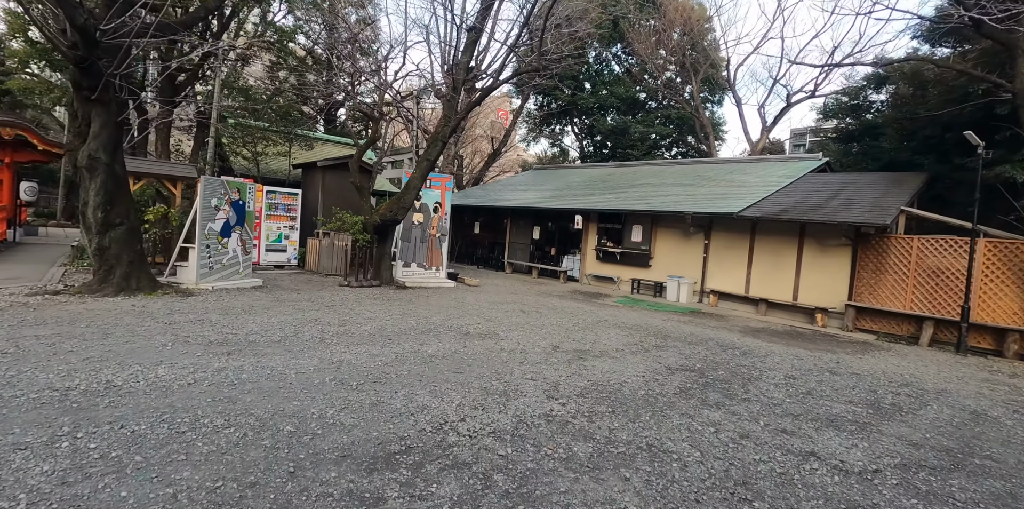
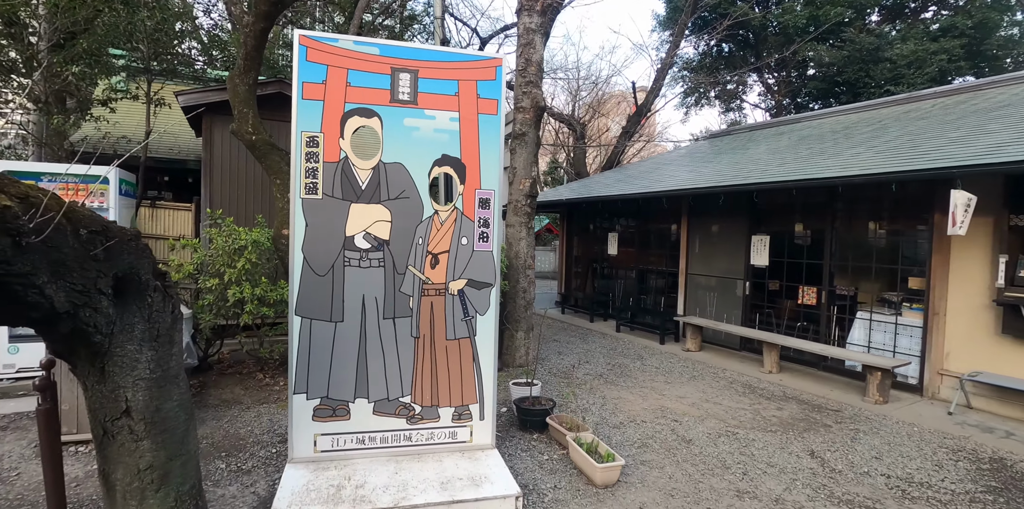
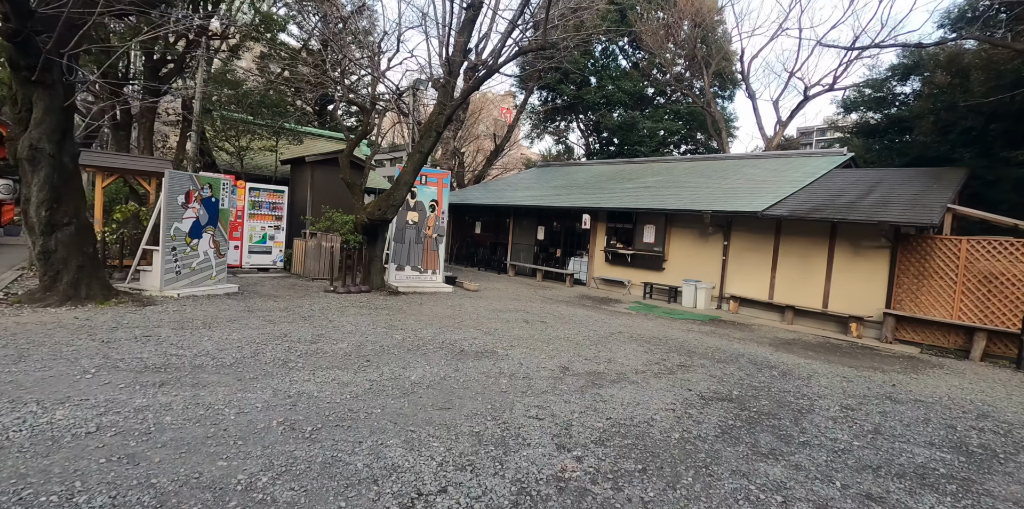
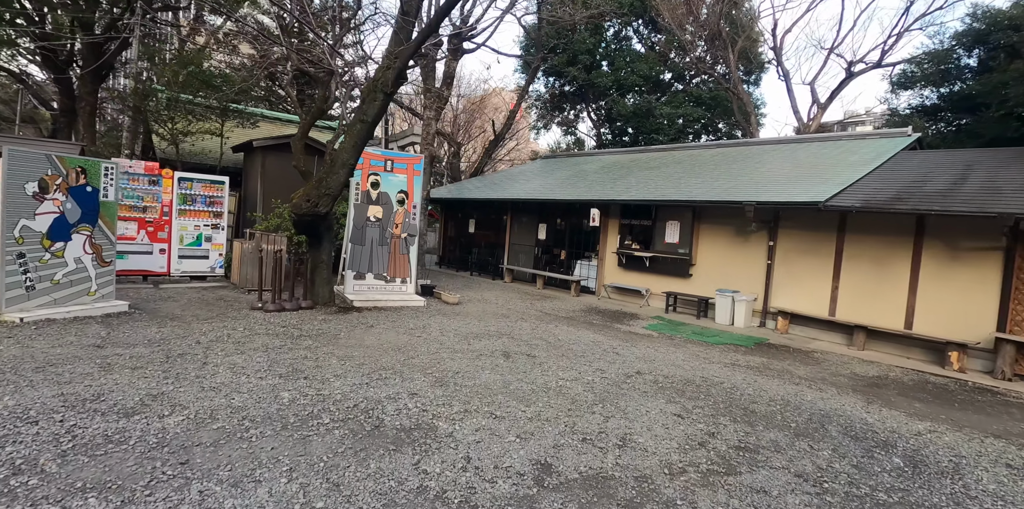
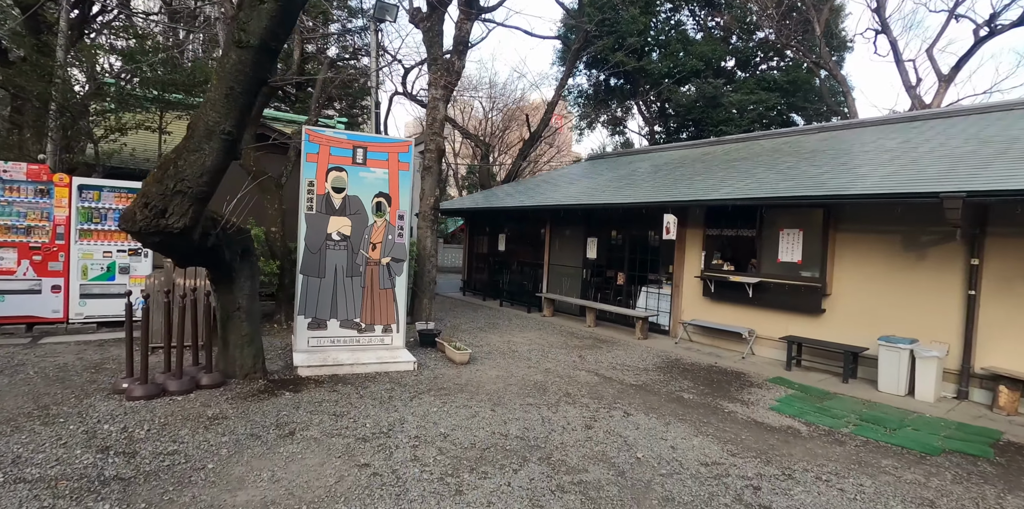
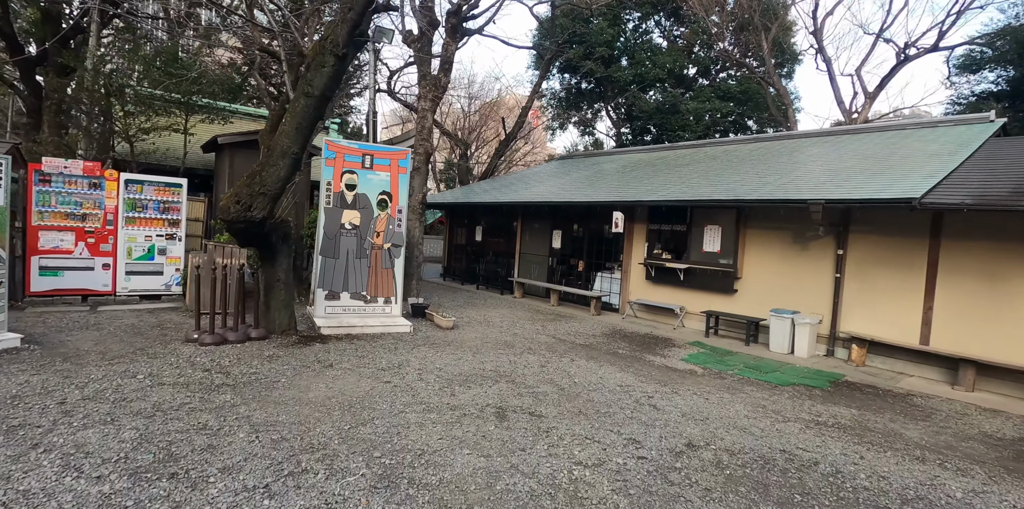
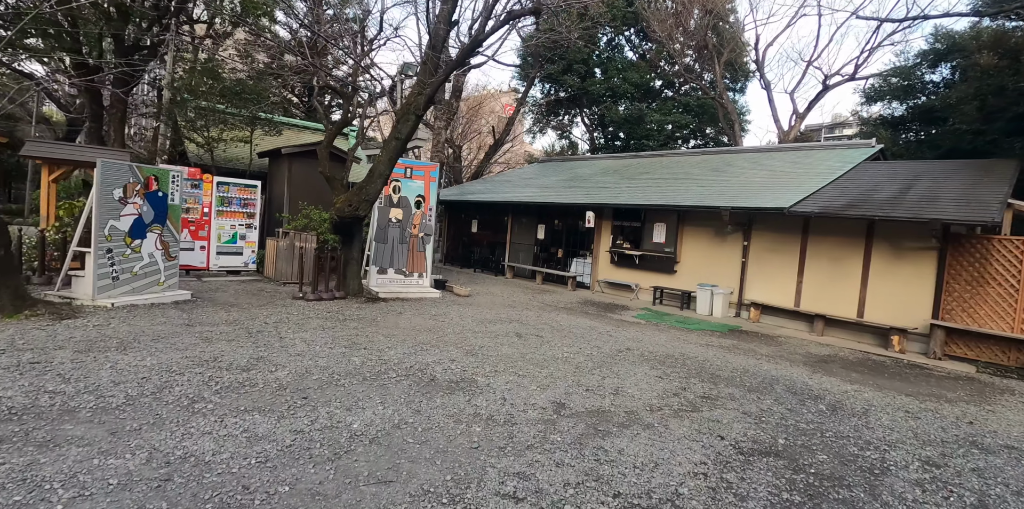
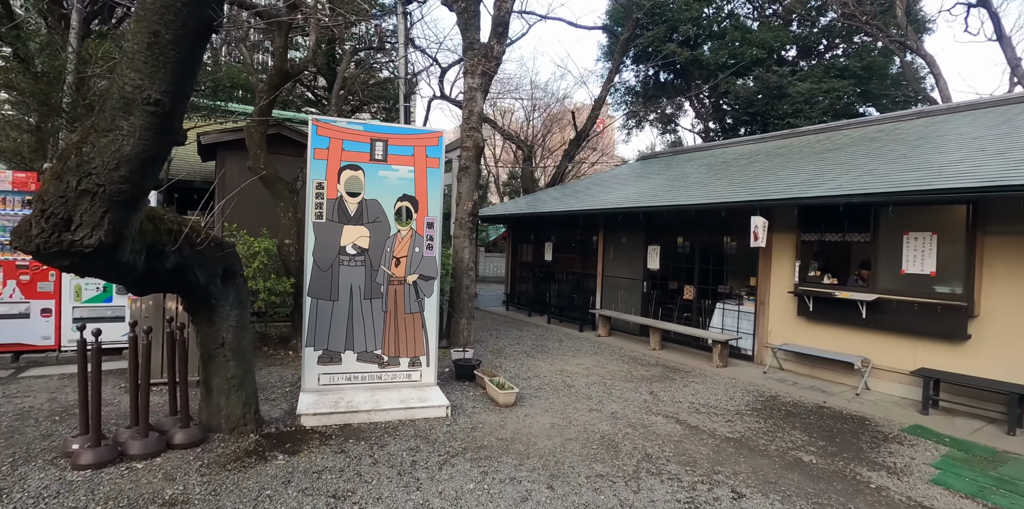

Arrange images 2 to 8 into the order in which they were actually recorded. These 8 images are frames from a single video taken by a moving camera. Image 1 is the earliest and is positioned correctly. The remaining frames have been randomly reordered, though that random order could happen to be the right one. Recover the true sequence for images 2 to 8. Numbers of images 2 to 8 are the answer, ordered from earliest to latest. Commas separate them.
3, 7, 4, 6, 5, 8, 2
